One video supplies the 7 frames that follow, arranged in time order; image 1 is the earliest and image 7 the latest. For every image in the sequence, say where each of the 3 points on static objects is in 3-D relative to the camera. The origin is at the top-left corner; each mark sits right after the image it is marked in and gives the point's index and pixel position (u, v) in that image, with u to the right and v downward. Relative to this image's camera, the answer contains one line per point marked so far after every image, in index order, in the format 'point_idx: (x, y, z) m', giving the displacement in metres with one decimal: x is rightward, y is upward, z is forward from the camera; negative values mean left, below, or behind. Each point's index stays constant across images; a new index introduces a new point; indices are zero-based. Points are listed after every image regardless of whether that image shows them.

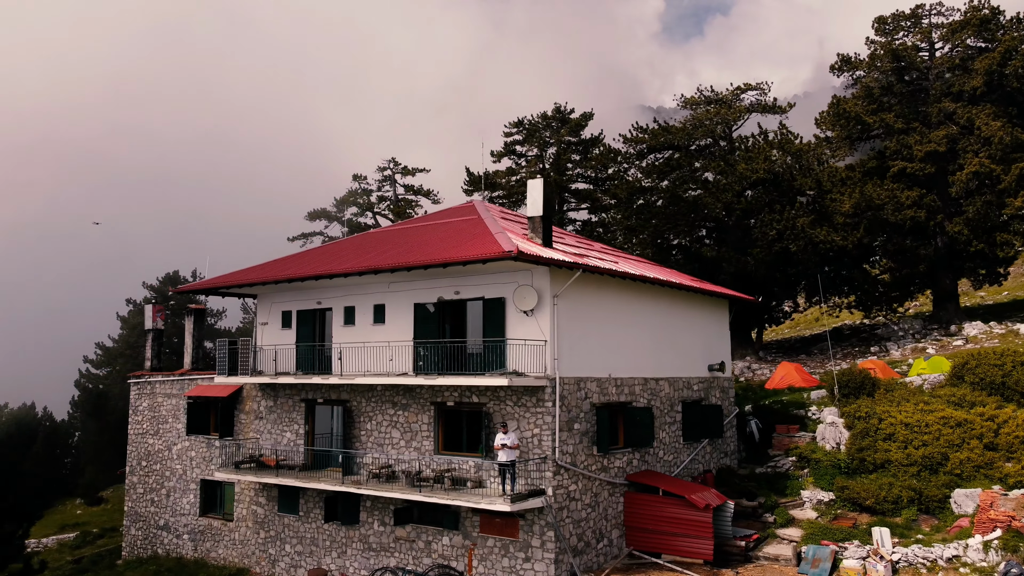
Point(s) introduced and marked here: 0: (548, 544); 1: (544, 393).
0: (+0.8, -6.0, +18.6) m
1: (+0.7, -2.5, +19.0) m
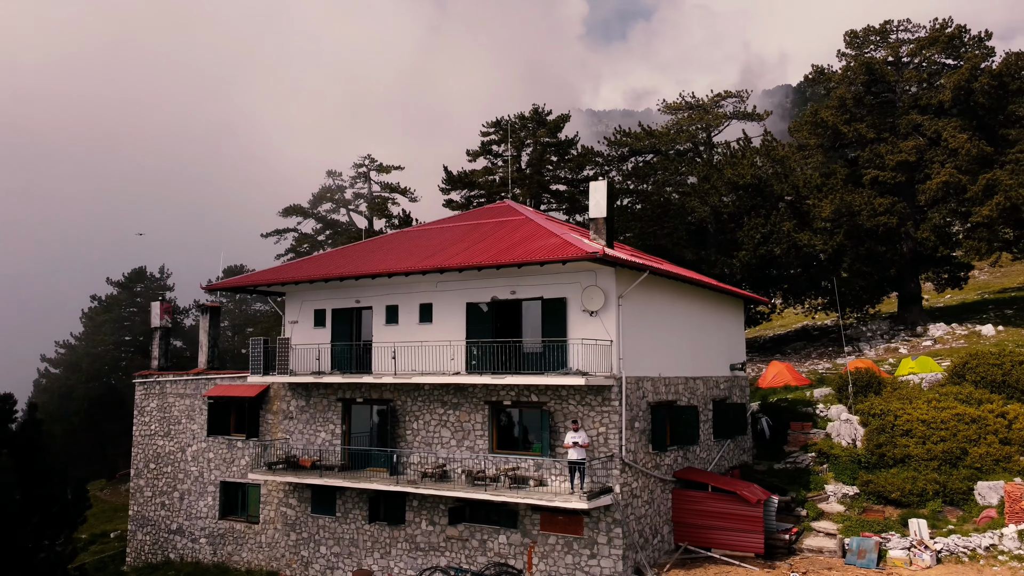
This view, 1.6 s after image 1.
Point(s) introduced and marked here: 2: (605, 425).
0: (+2.5, -6.1, +18.9) m
1: (+2.3, -2.5, +19.3) m
2: (+2.2, -3.4, +19.3) m
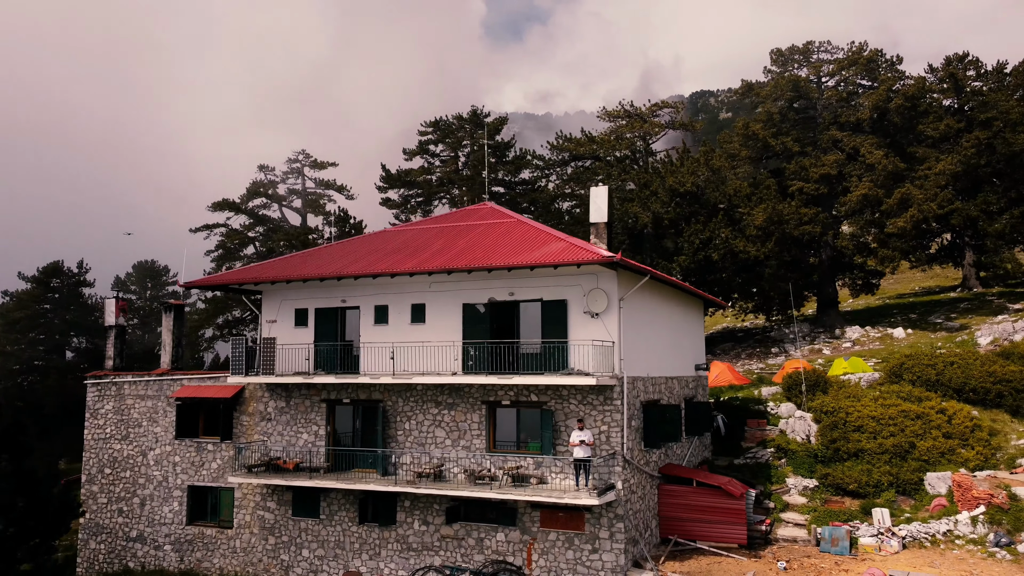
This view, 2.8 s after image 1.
0: (+2.6, -6.1, +19.6) m
1: (+2.5, -2.6, +19.9) m
2: (+2.4, -3.4, +19.9) m
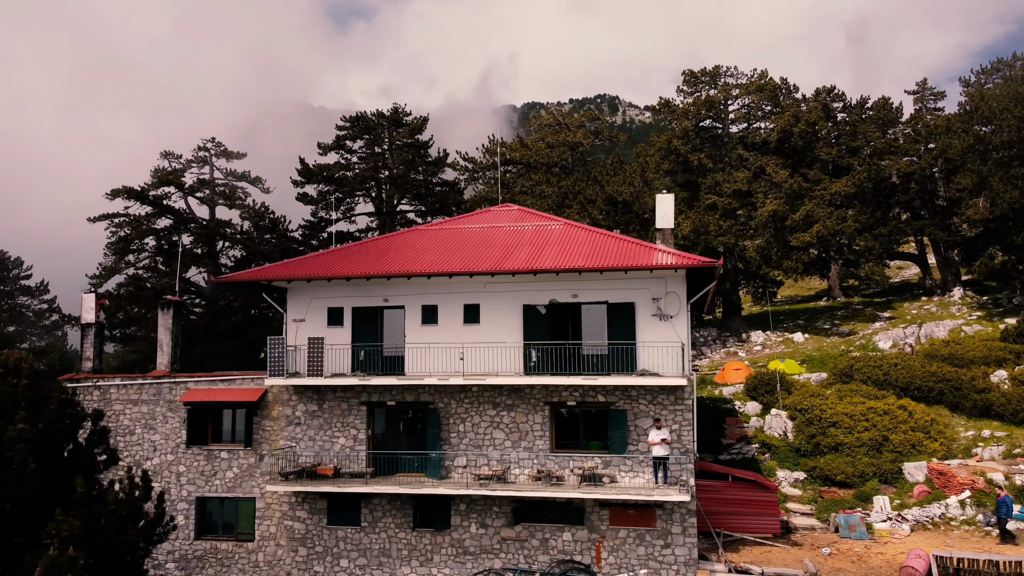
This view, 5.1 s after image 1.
0: (+4.6, -6.3, +20.4) m
1: (+4.5, -2.7, +20.8) m
2: (+4.4, -3.5, +20.7) m
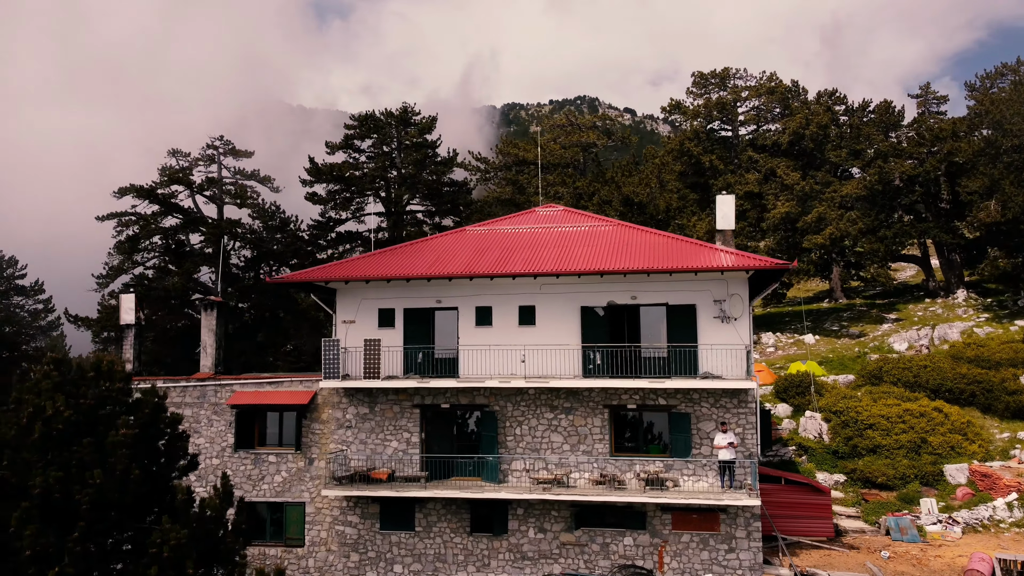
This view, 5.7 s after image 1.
0: (+6.2, -6.3, +20.3) m
1: (+6.1, -2.8, +20.6) m
2: (+6.0, -3.6, +20.6) m
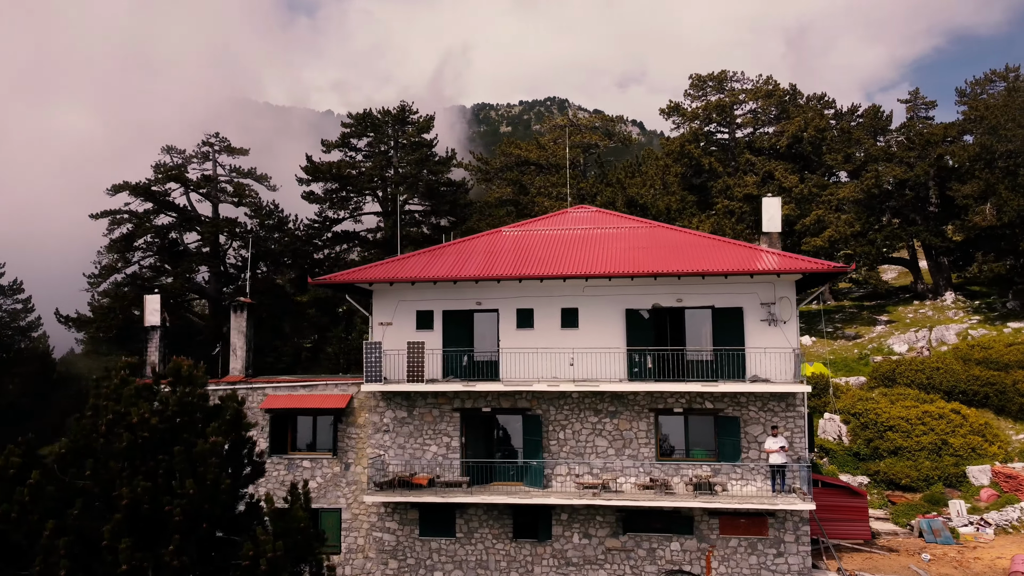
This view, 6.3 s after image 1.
0: (+7.5, -6.4, +20.2) m
1: (+7.4, -2.9, +20.5) m
2: (+7.2, -3.7, +20.5) m
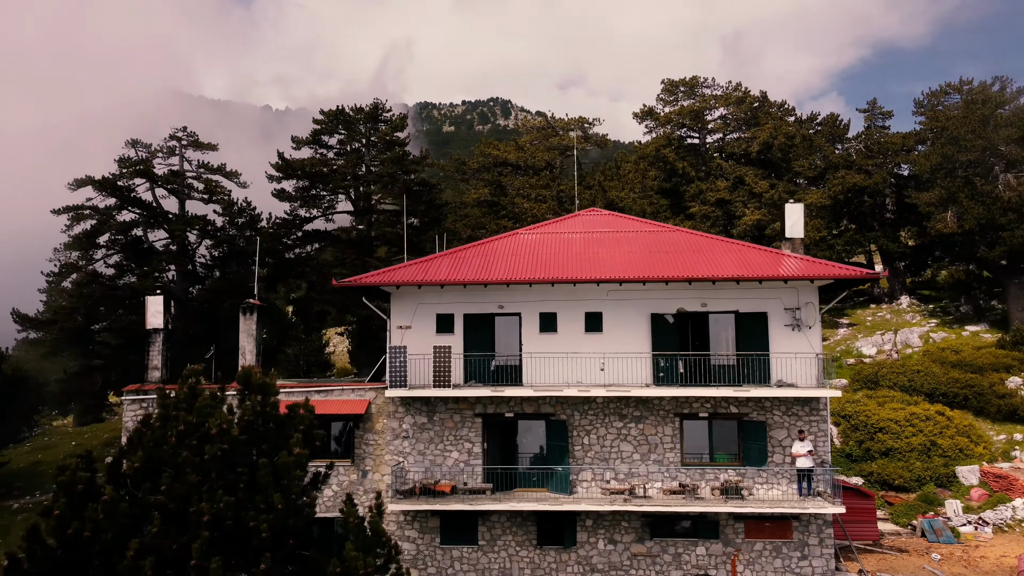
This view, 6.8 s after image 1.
0: (+8.2, -6.5, +20.5) m
1: (+8.1, -3.0, +20.8) m
2: (+7.9, -3.8, +20.8) m
